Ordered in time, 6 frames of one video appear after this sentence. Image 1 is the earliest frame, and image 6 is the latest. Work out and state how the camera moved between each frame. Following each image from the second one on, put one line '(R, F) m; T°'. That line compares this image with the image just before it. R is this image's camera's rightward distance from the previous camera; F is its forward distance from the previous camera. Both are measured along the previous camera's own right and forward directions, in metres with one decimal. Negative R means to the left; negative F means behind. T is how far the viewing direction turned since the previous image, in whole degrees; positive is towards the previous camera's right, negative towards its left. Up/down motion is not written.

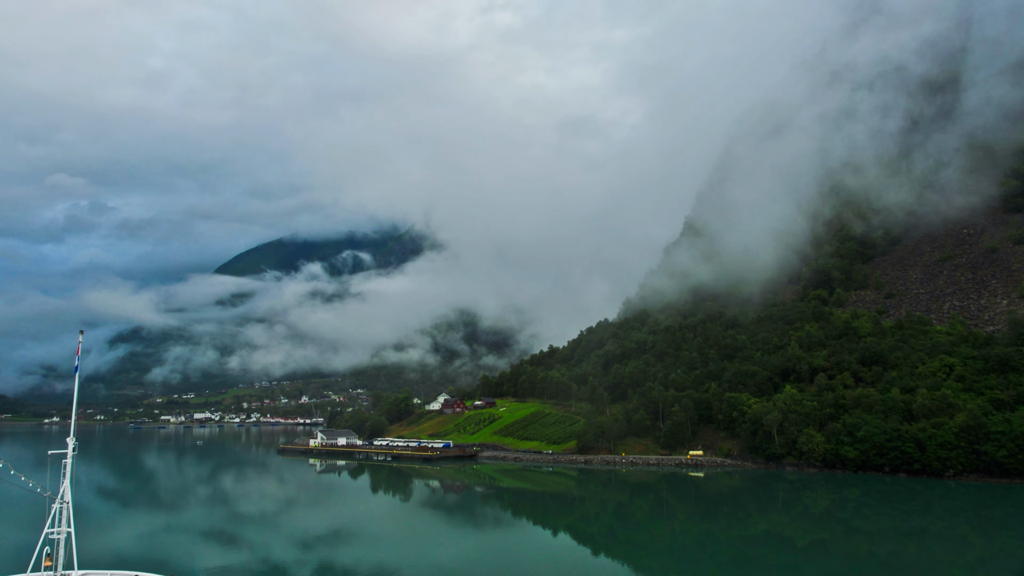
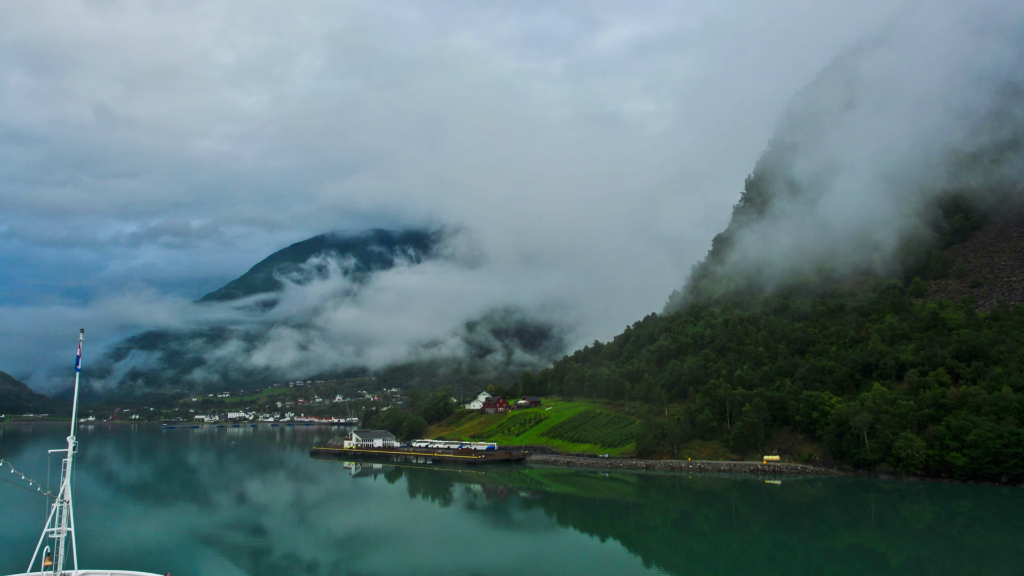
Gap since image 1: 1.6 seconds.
(-1.2, +4.4) m; -2°
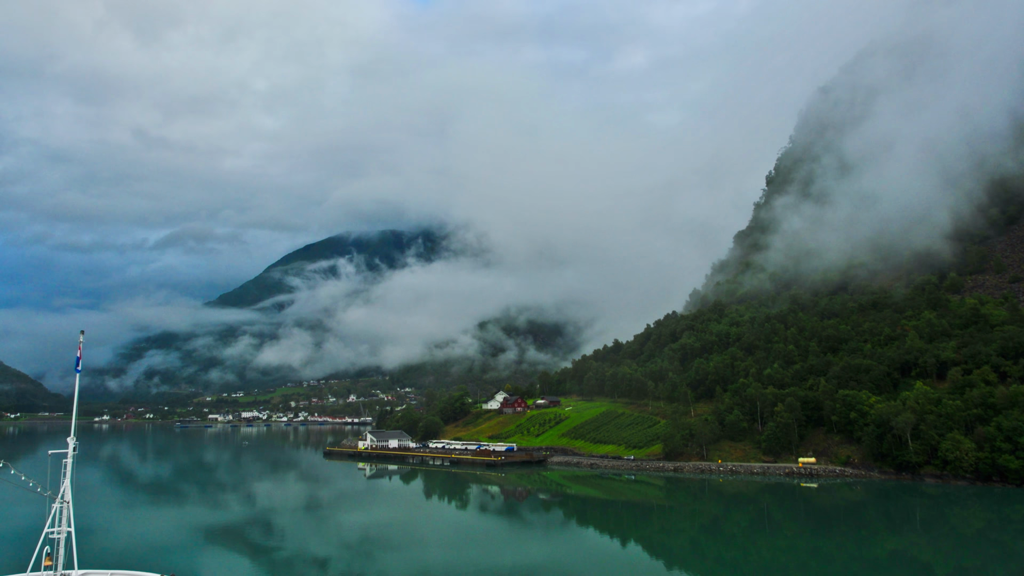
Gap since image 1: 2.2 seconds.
(-0.5, +1.8) m; -1°
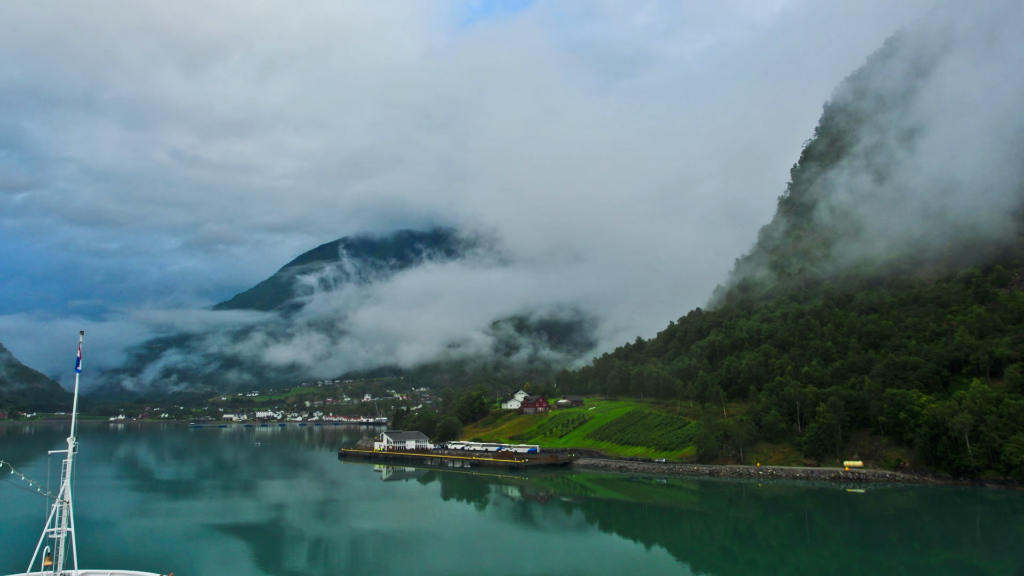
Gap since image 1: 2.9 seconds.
(-0.6, +2.3) m; -1°
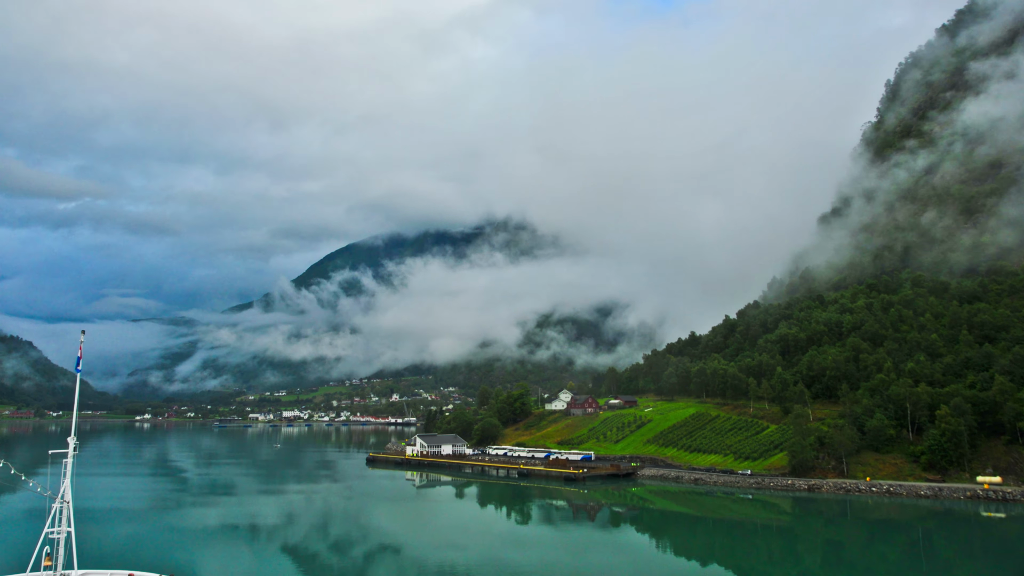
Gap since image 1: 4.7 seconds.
(-1.5, +6.1) m; -2°
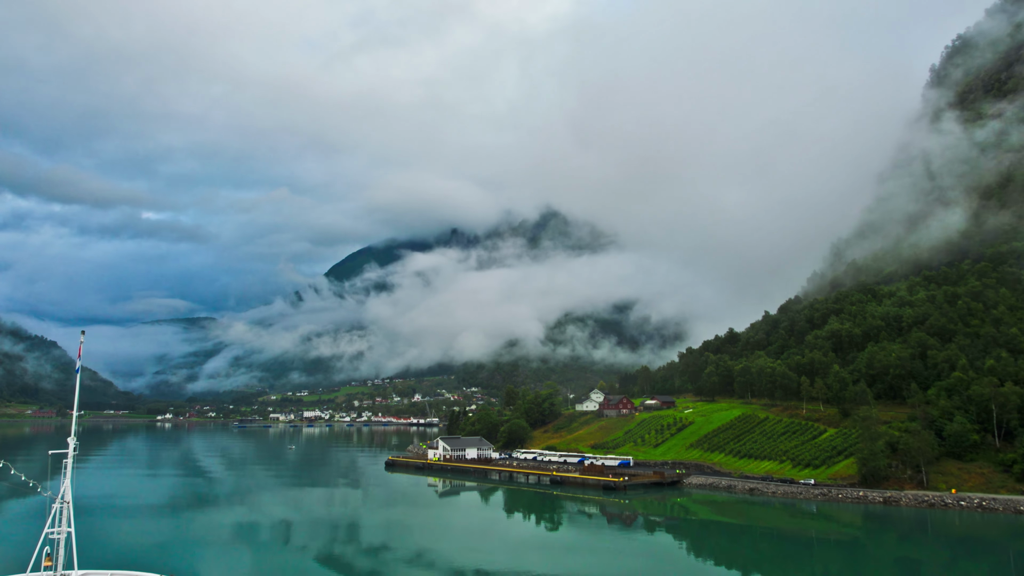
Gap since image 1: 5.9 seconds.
(-0.5, +3.6) m; -2°
